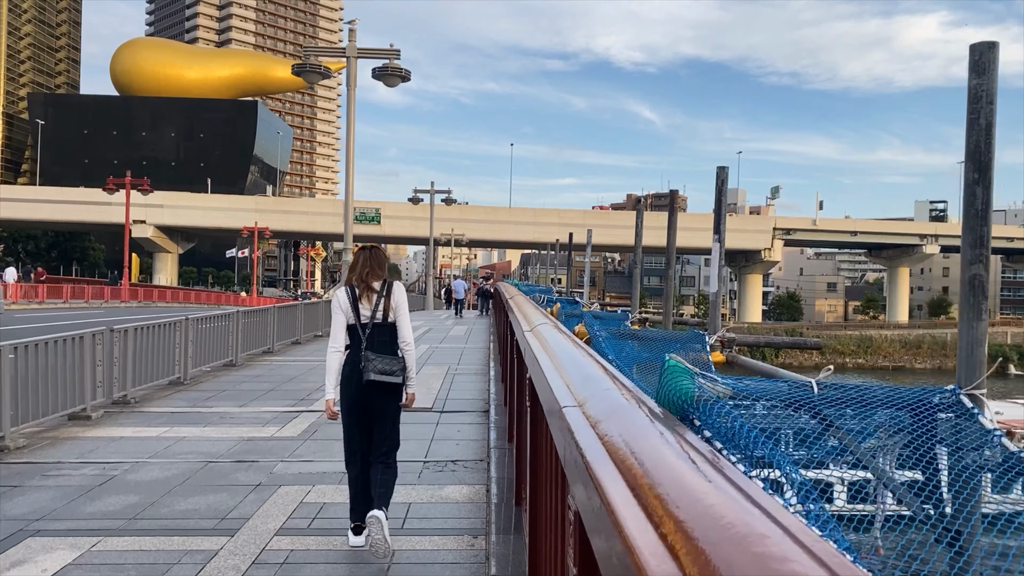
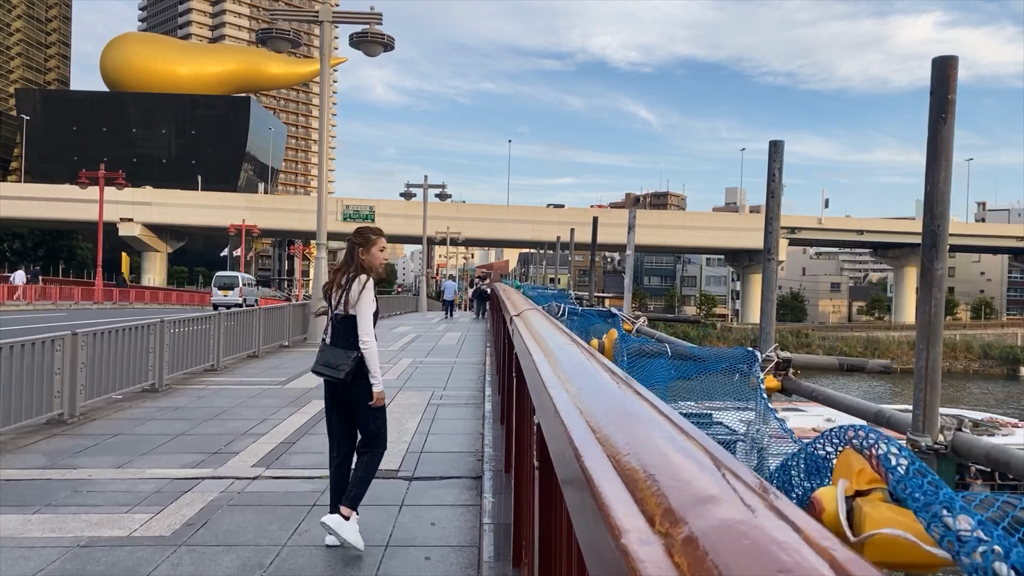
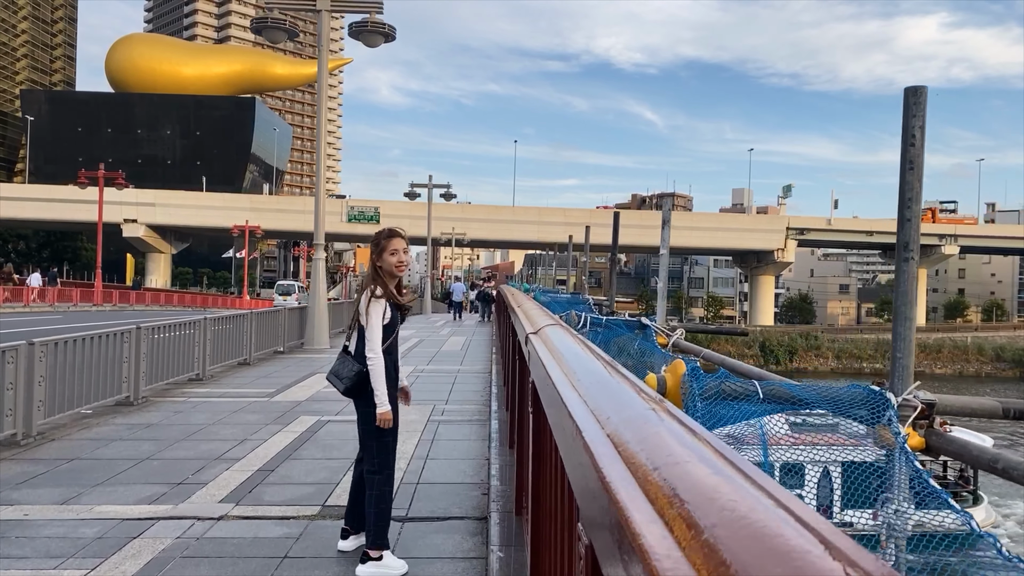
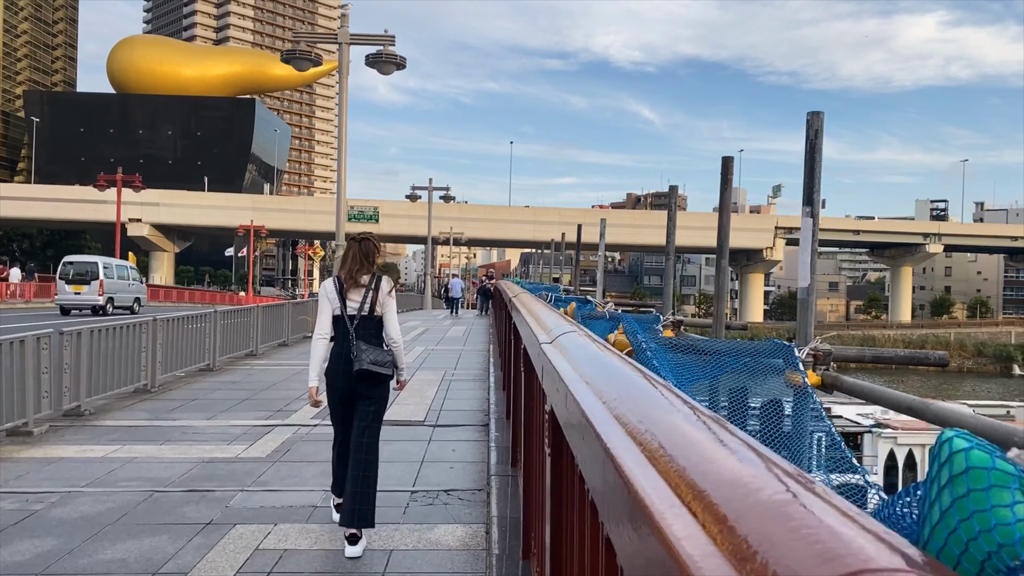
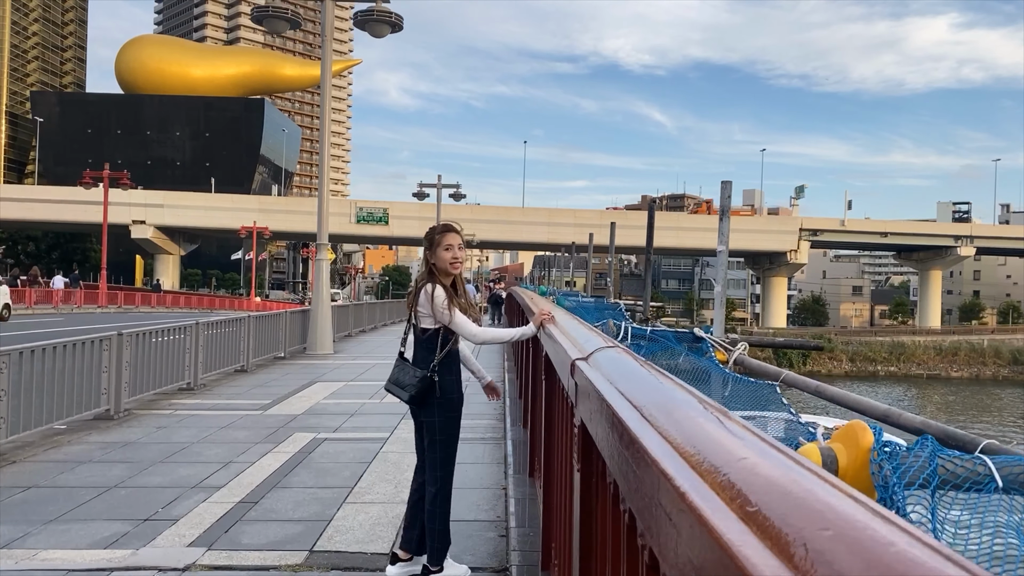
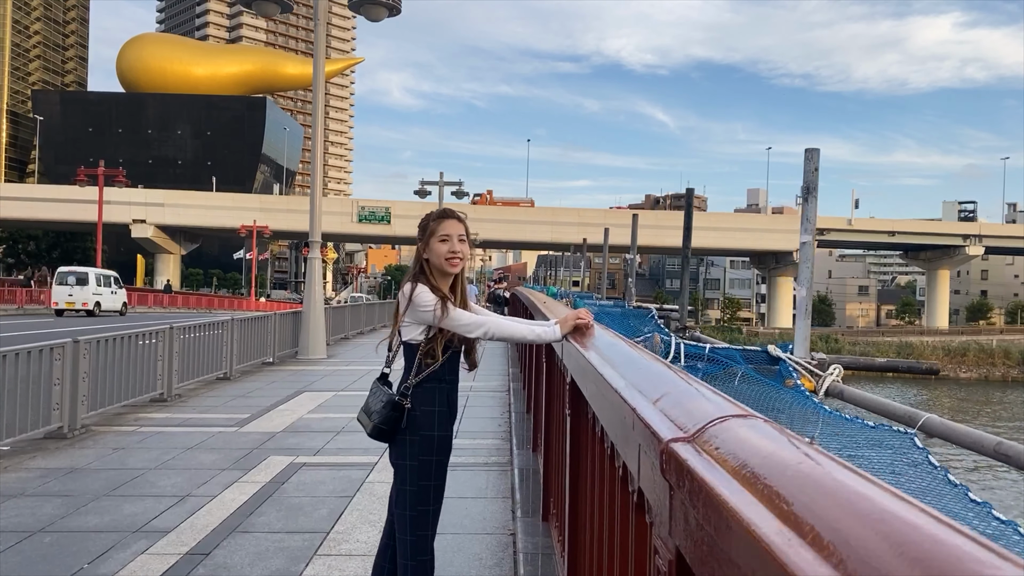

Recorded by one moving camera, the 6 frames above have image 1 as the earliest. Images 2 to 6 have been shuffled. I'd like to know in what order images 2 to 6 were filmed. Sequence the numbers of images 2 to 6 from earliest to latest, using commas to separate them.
4, 2, 3, 5, 6
